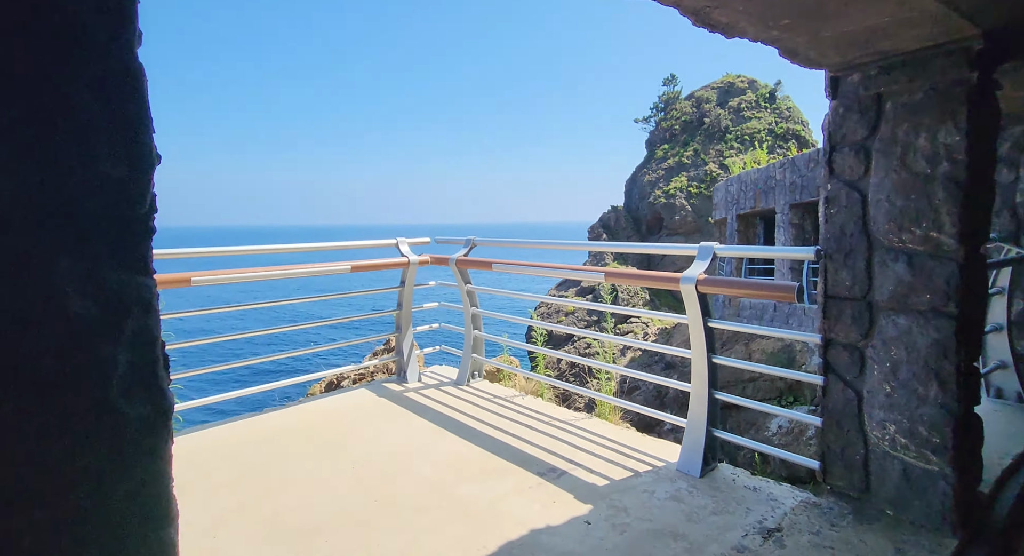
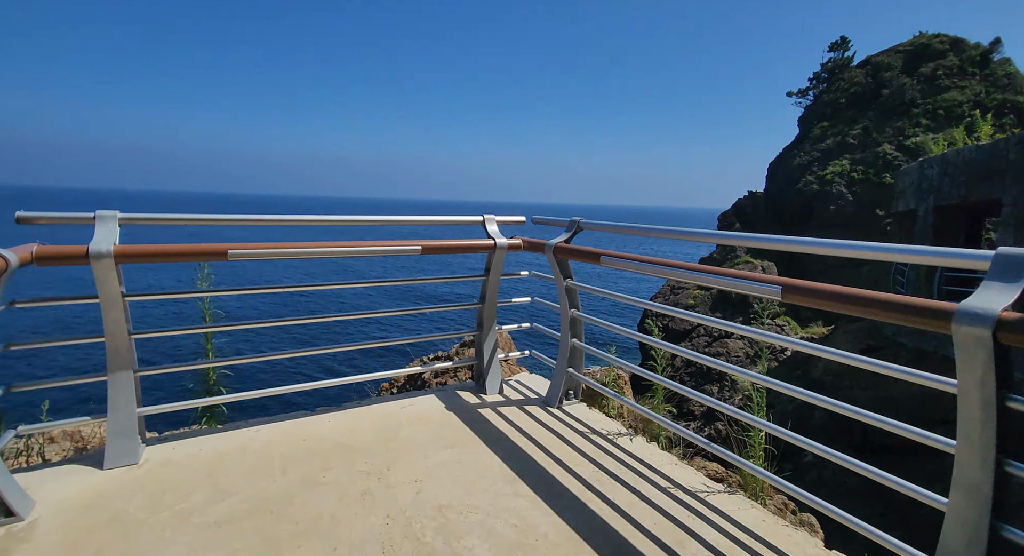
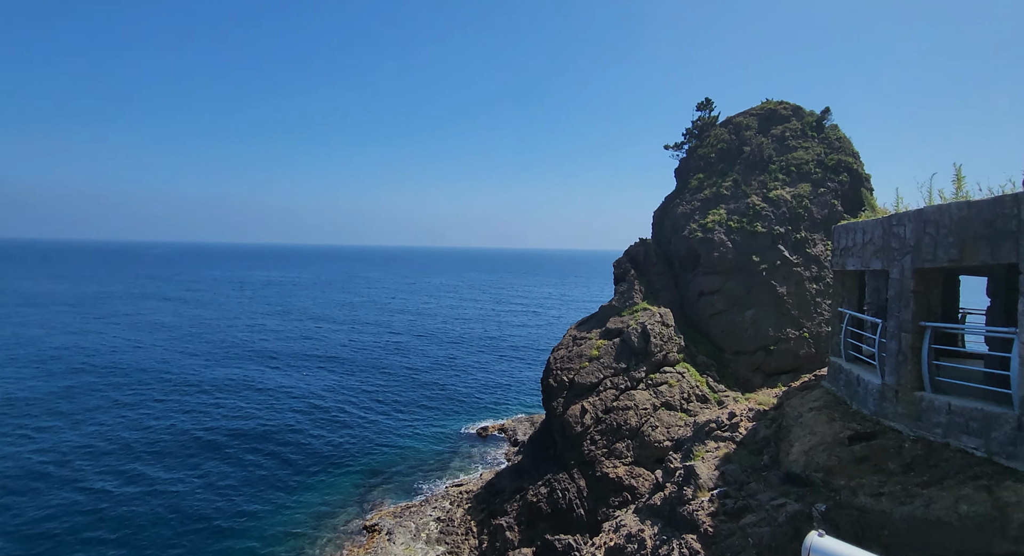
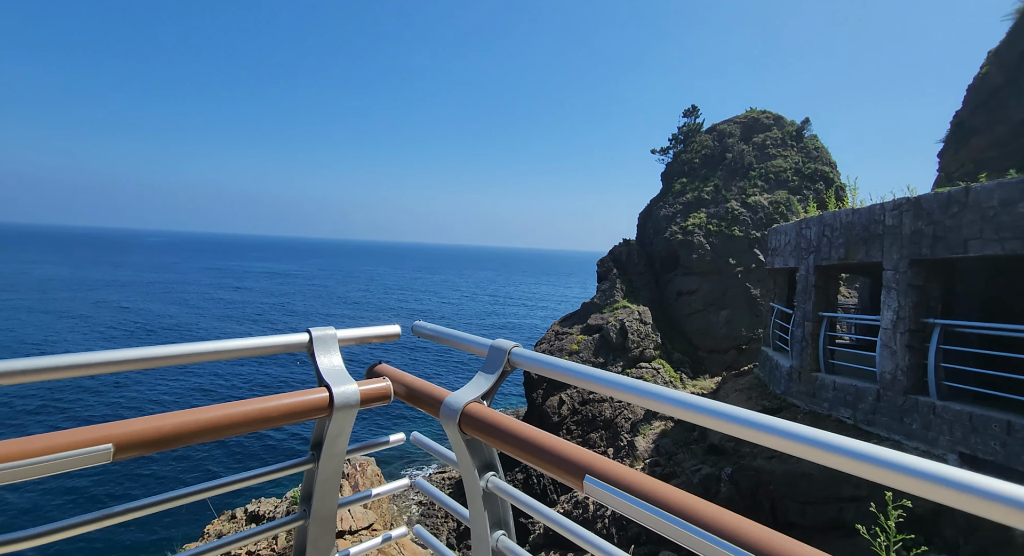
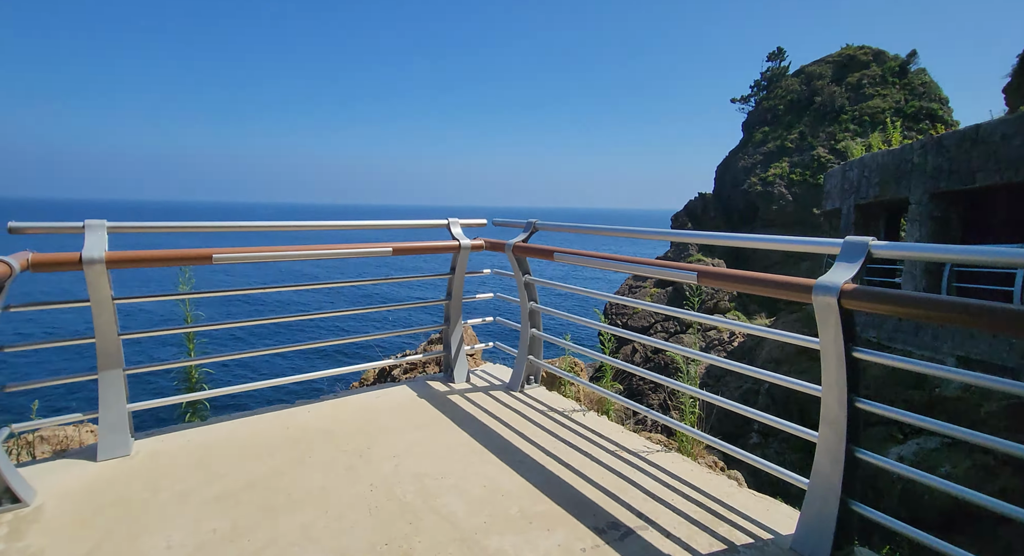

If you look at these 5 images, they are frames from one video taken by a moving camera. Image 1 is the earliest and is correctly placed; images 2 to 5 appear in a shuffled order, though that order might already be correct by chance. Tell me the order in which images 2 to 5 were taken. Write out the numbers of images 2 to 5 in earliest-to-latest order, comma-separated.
5, 2, 4, 3
